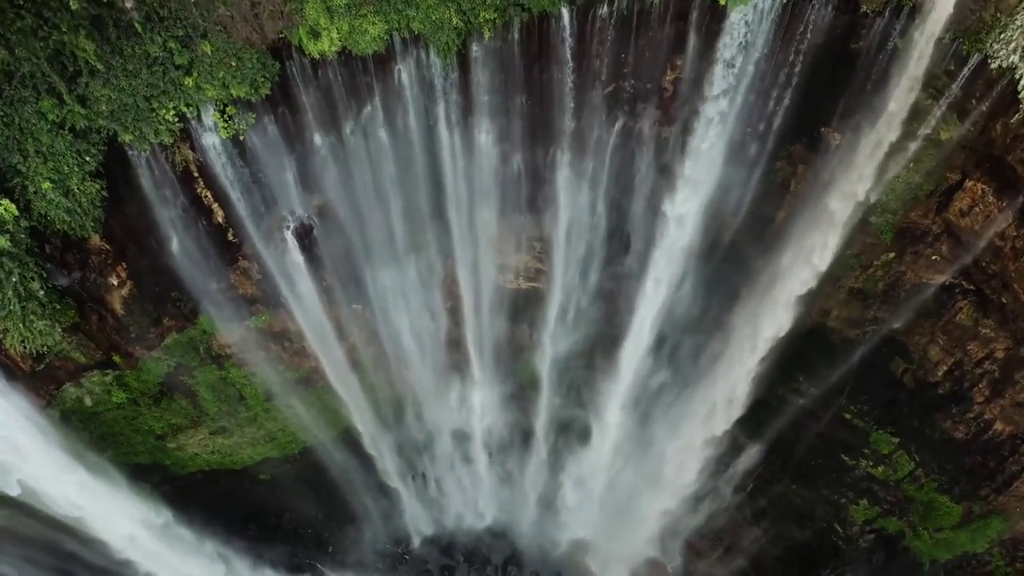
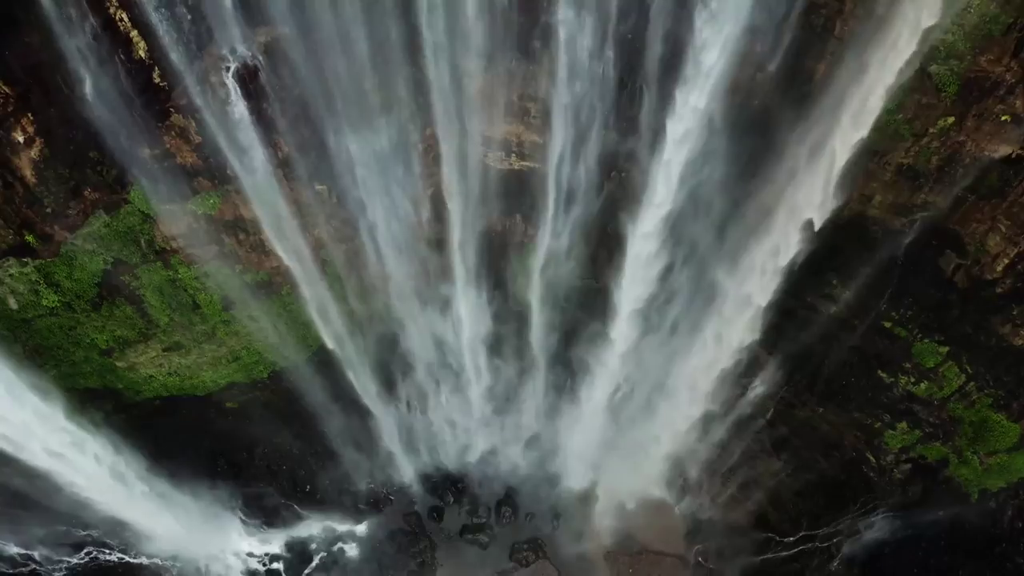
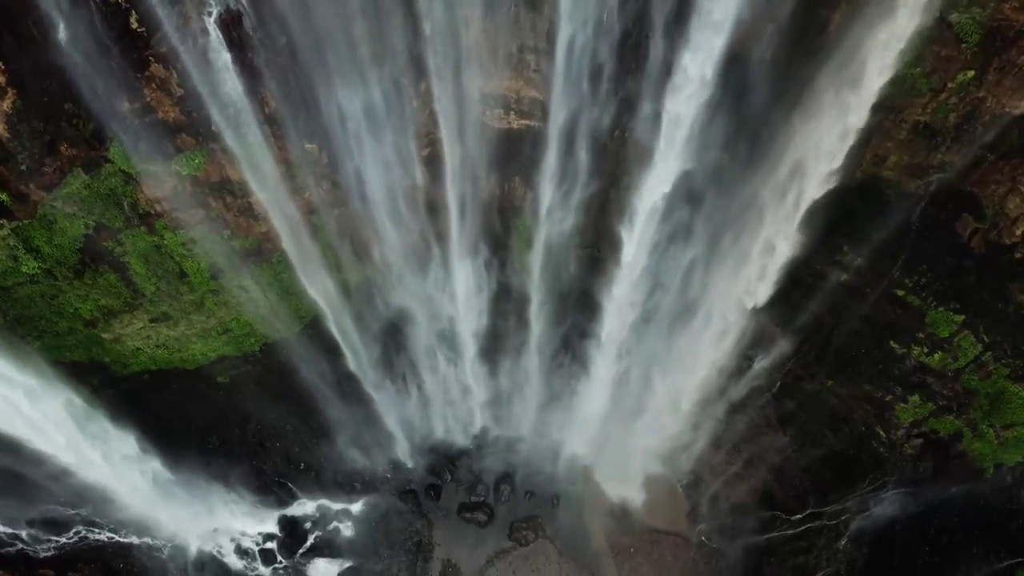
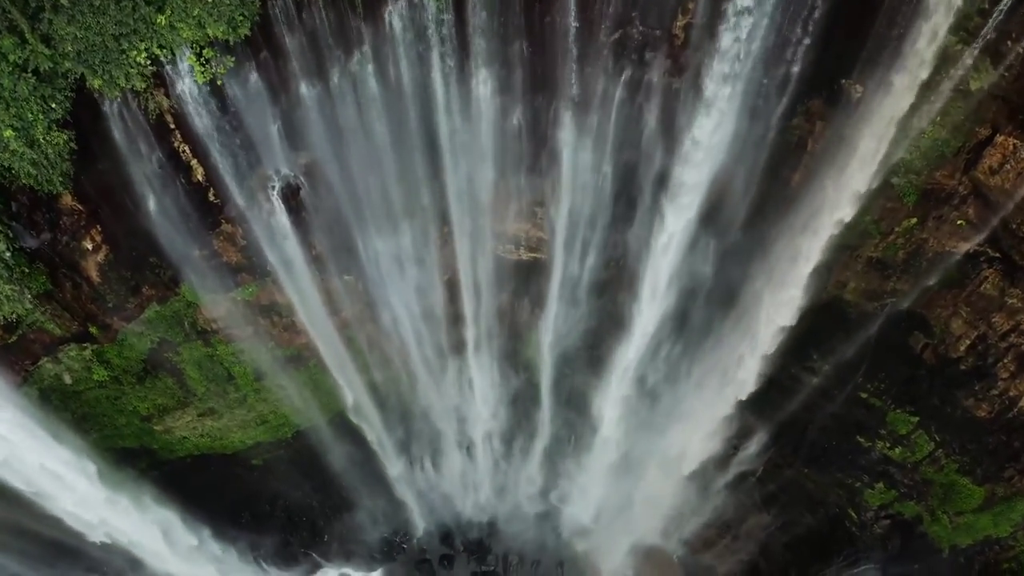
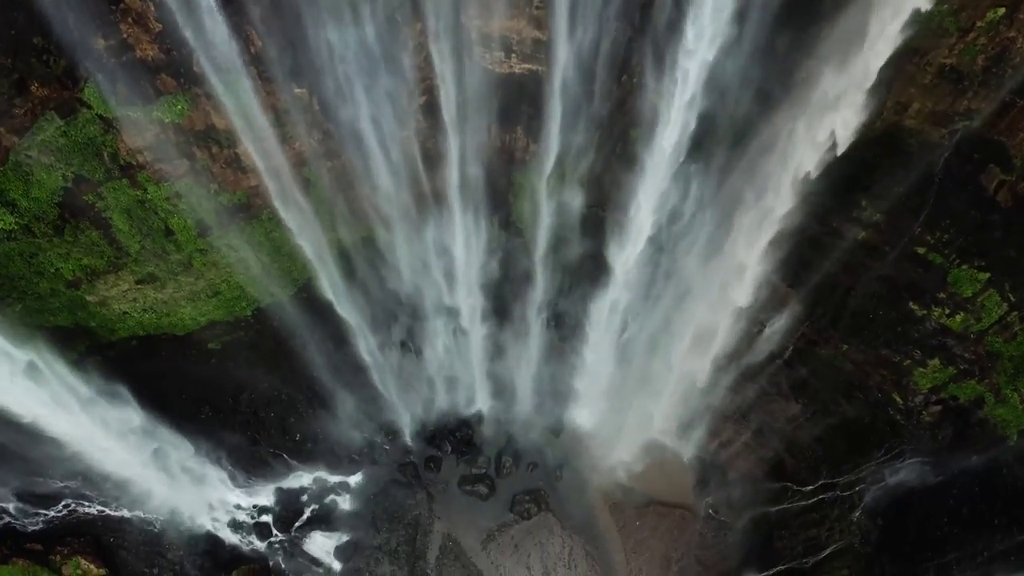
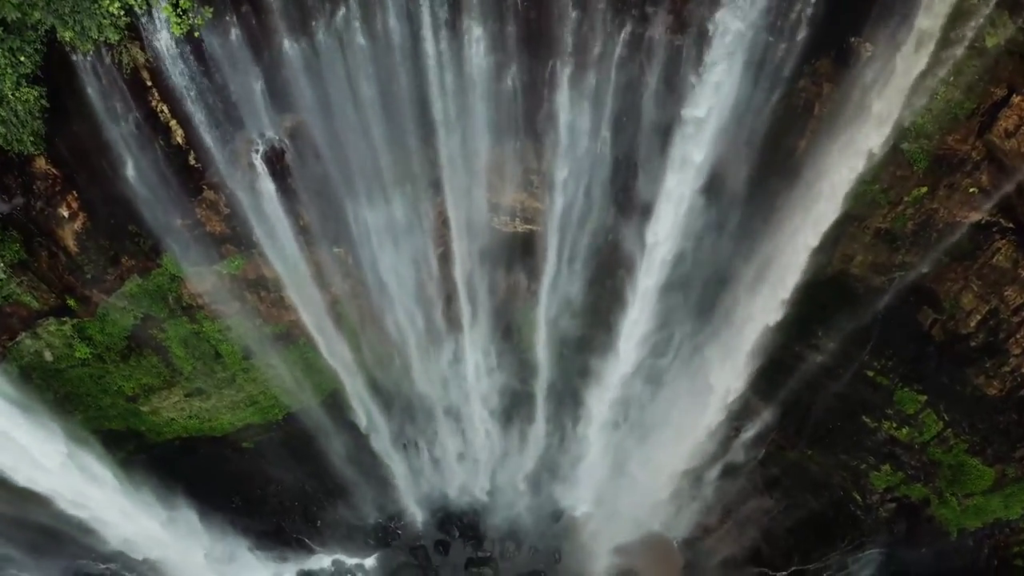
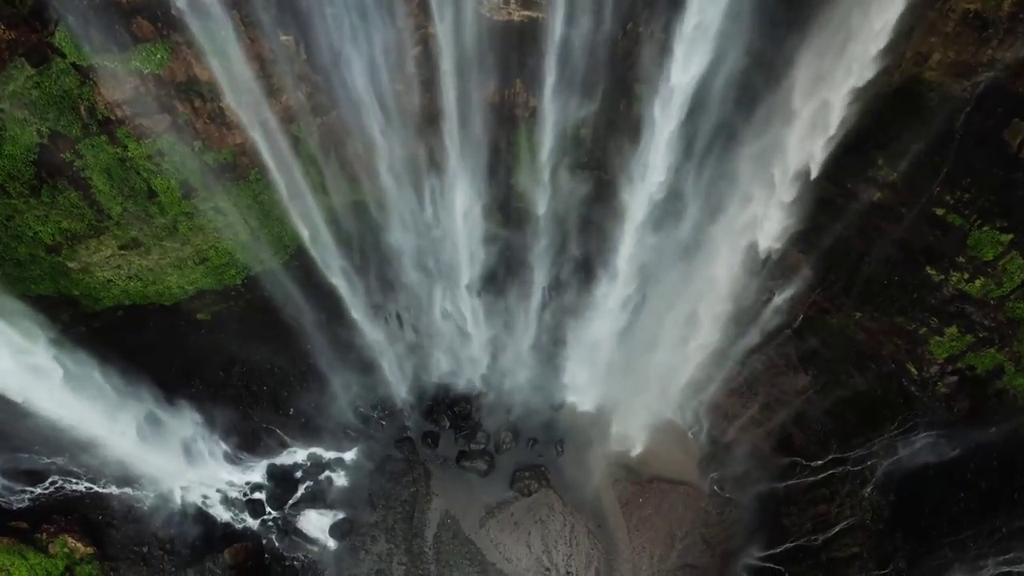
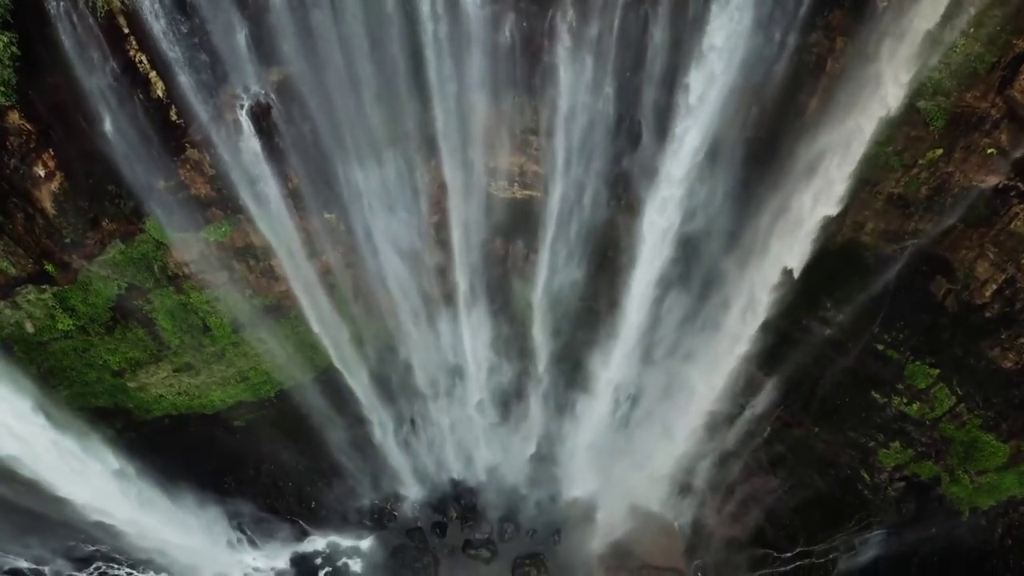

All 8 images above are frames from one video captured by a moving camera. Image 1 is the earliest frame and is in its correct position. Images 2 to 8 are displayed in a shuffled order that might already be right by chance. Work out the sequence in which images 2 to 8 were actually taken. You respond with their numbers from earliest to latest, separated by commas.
4, 6, 8, 2, 3, 5, 7
